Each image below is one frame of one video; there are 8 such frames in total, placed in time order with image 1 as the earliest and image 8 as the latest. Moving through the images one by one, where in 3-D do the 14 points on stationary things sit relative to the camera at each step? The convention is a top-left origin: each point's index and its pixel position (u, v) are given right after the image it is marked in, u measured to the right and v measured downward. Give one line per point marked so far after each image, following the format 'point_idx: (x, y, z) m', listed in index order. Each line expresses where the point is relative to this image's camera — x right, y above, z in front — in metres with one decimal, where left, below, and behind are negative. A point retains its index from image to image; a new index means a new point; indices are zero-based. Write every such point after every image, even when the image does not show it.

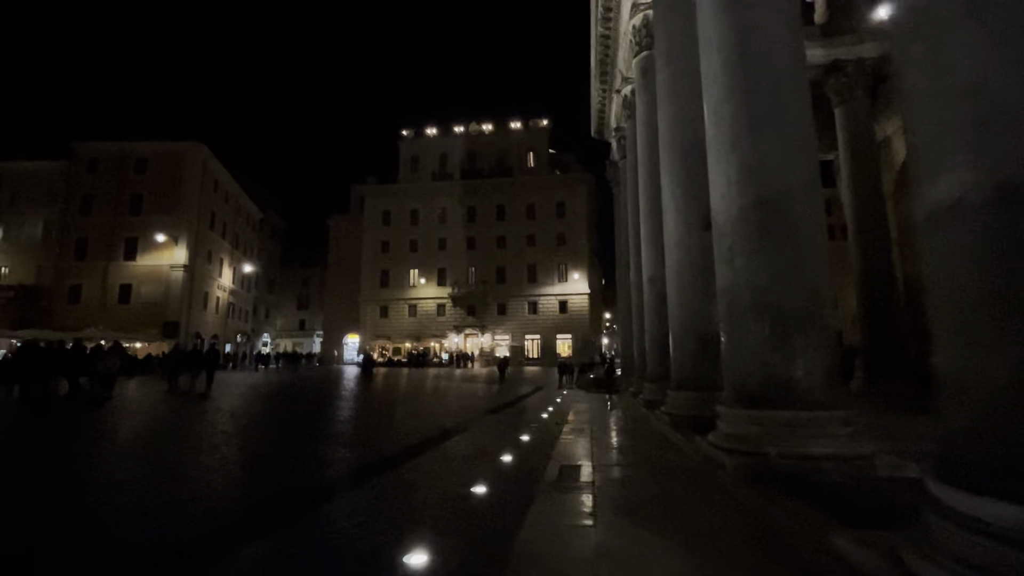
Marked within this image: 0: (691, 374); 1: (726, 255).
0: (+2.8, -1.4, +7.5) m
1: (+2.1, +0.3, +4.7) m
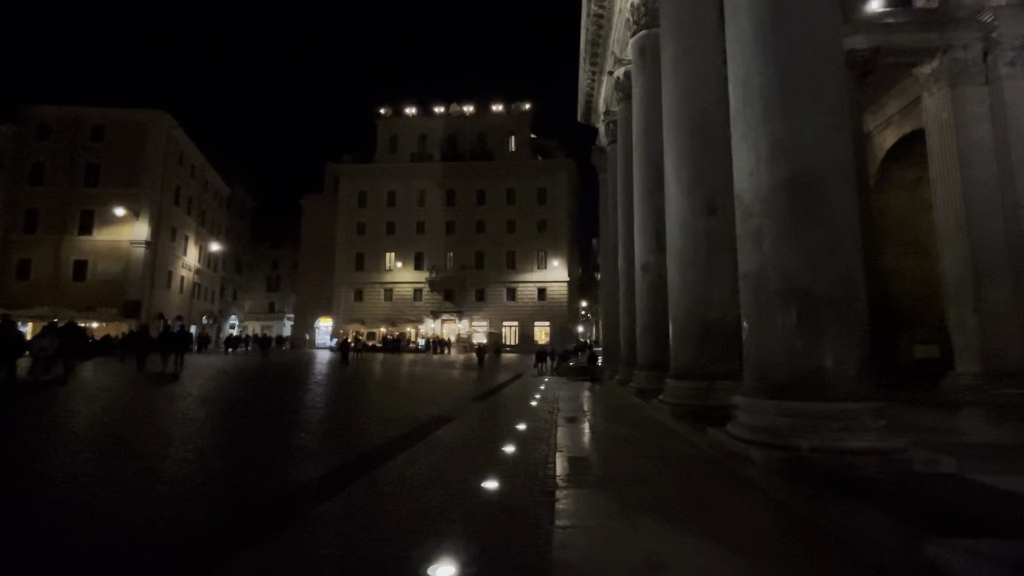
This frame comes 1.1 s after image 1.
0: (+2.8, -1.2, +7.3) m
1: (+2.2, +0.5, +4.4) m
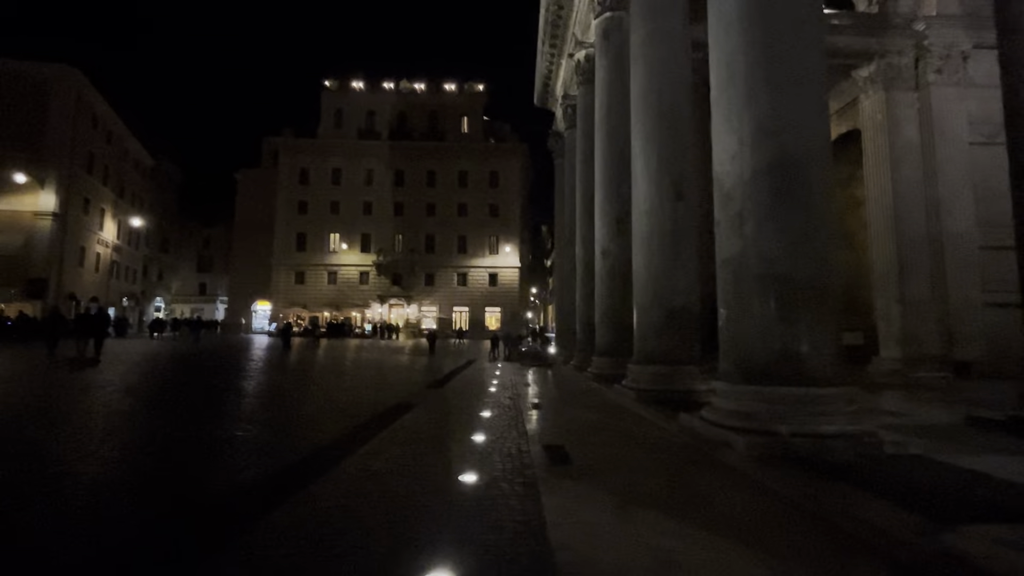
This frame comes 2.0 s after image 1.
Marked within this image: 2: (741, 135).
0: (+2.2, -0.9, +7.3) m
1: (+2.0, +0.6, +4.4) m
2: (+2.1, +1.4, +4.3) m
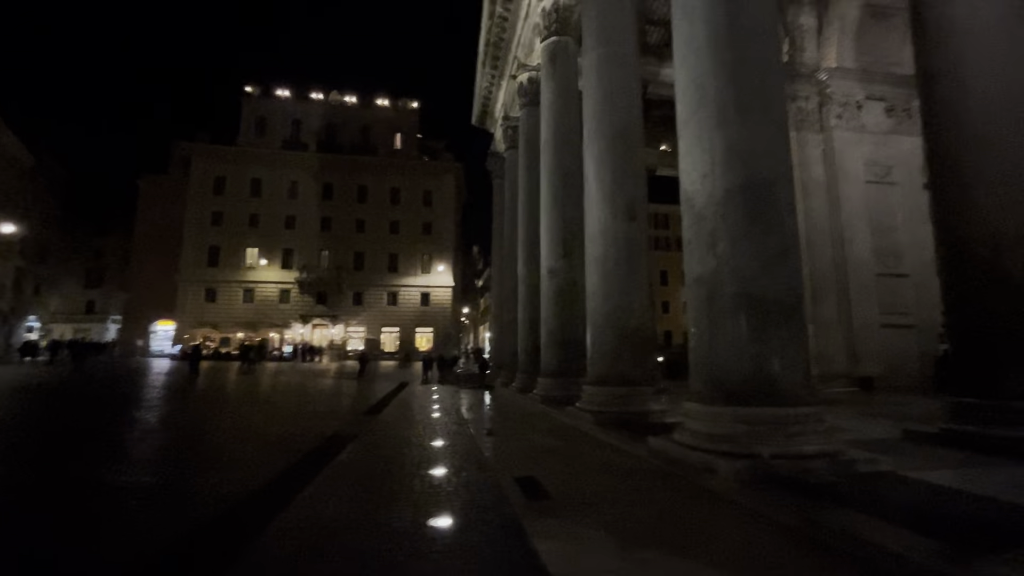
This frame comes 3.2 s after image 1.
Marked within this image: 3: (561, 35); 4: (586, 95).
0: (+1.5, -1.2, +7.2) m
1: (+1.8, +0.4, +4.4) m
2: (+1.8, +1.2, +4.4) m
3: (+1.2, +6.0, +11.3) m
4: (+1.3, +3.2, +7.9) m
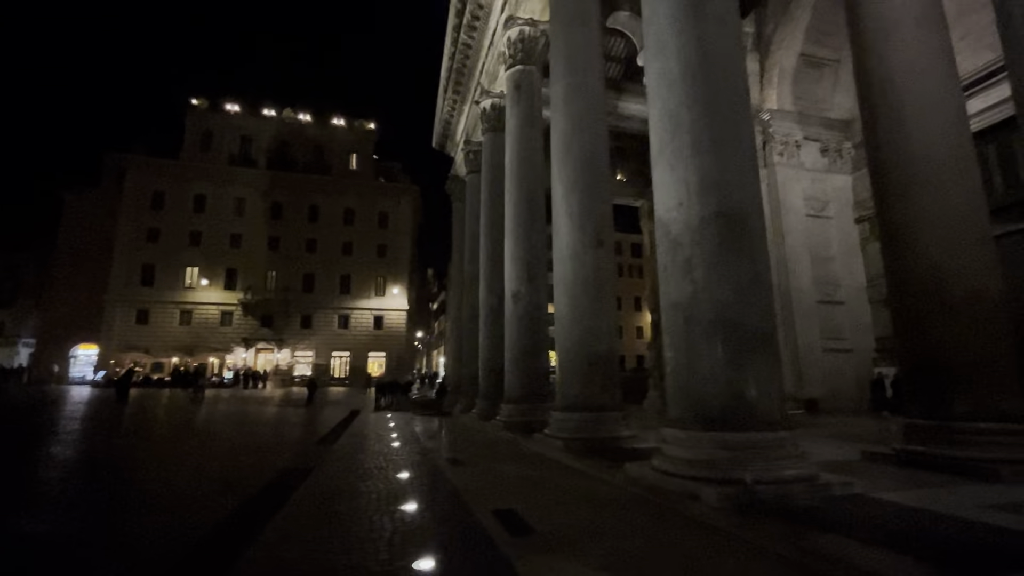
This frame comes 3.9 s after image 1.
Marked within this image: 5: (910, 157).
0: (+1.0, -1.6, +7.1) m
1: (+1.6, +0.2, +4.4) m
2: (+1.7, +1.0, +4.5) m
3: (+0.3, +5.4, +11.5) m
4: (+0.7, +2.8, +8.1) m
5: (+4.6, +1.5, +5.4) m
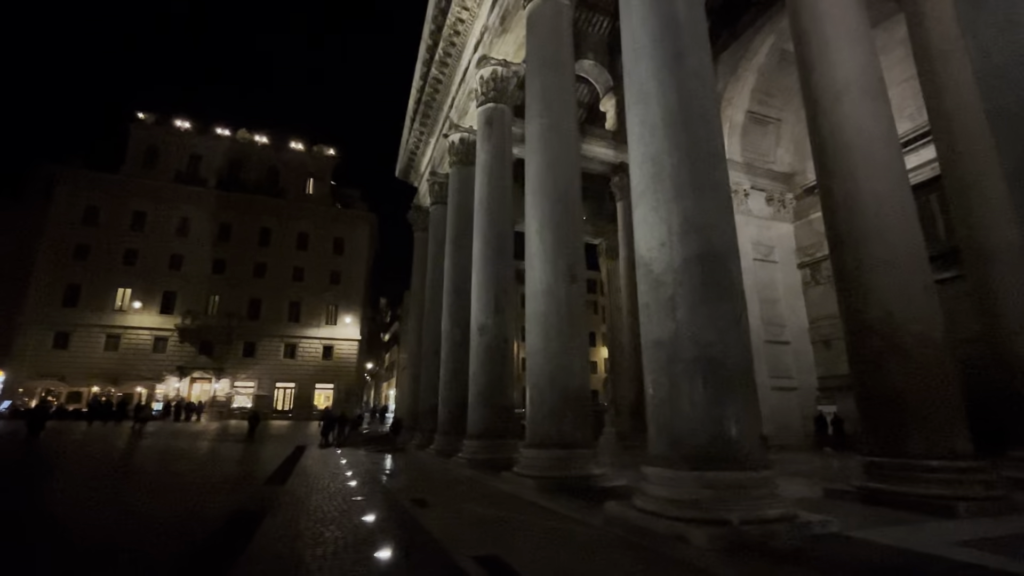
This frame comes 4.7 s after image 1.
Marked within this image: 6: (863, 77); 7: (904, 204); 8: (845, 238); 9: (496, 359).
0: (+0.6, -2.1, +7.0) m
1: (+1.4, -0.2, +4.5) m
2: (+1.5, +0.6, +4.6) m
3: (-0.4, +4.6, +11.8) m
4: (+0.3, +2.2, +8.3) m
5: (+4.4, +1.0, +5.9) m
6: (+4.6, +2.8, +6.3) m
7: (+4.8, +1.0, +5.8) m
8: (+4.2, +0.6, +6.0) m
9: (-0.3, -1.5, +10.3) m
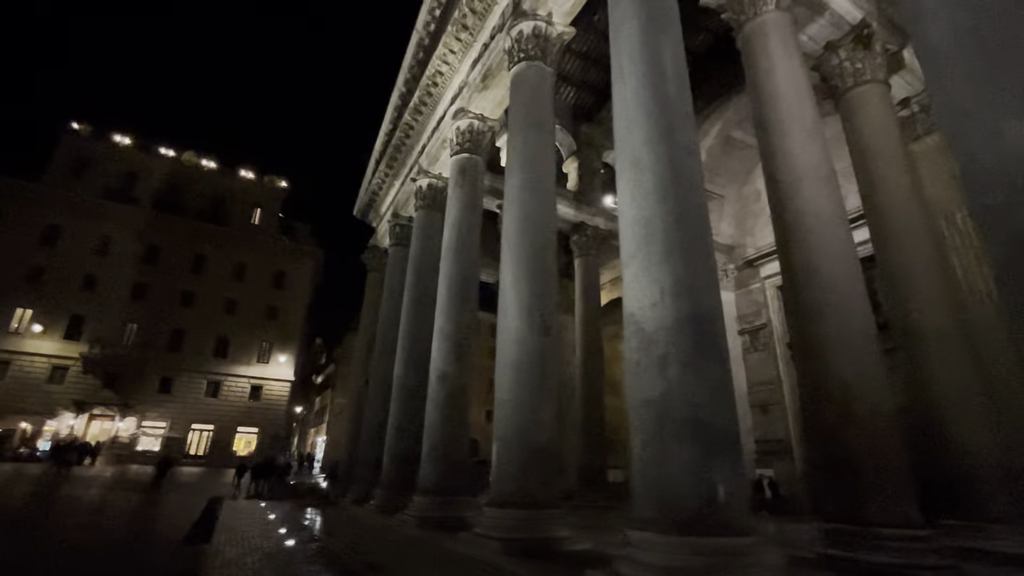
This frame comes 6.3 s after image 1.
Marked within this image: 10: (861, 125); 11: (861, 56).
0: (+0.1, -2.9, +6.8) m
1: (+1.4, -0.8, +4.6) m
2: (+1.5, 0.0, +4.8) m
3: (-1.0, +3.4, +12.1) m
4: (-0.1, +1.4, +8.4) m
5: (+4.2, 0.0, +6.4) m
6: (+4.5, +1.8, +7.0) m
7: (+4.6, +0.1, +6.3) m
8: (+4.0, -0.3, +6.4) m
9: (-1.2, -2.5, +9.9) m
10: (+6.4, +3.0, +8.7) m
11: (+6.6, +4.4, +9.0) m
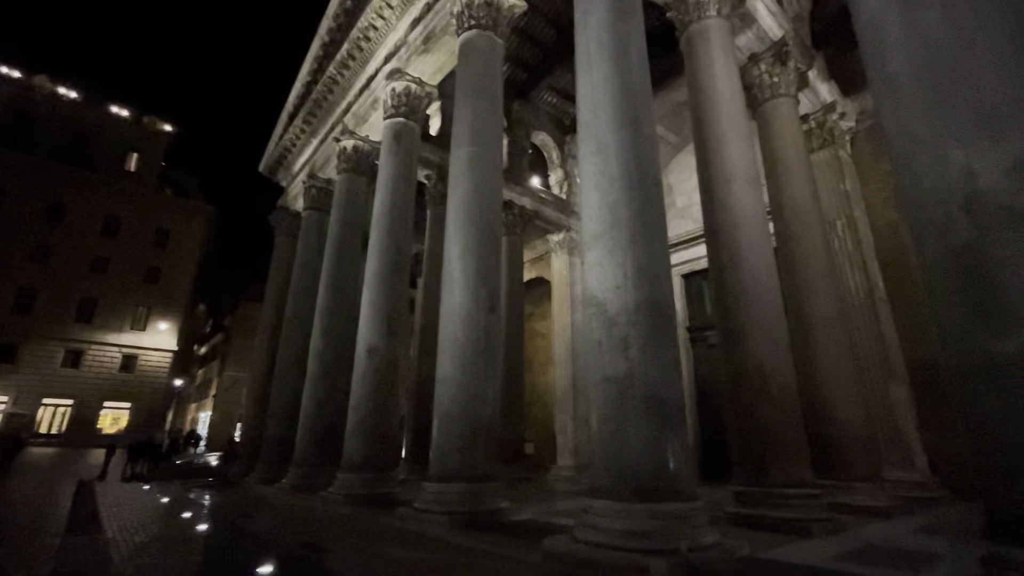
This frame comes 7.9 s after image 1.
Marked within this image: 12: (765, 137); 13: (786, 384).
0: (-0.8, -2.5, +6.8) m
1: (+1.0, -0.6, +4.8) m
2: (+1.2, +0.2, +5.0) m
3: (-2.5, +4.1, +11.5) m
4: (-1.0, +1.8, +8.2) m
5: (+3.5, +0.2, +7.1) m
6: (+3.8, +1.9, +7.7) m
7: (+3.9, +0.2, +7.1) m
8: (+3.3, -0.2, +7.1) m
9: (-2.6, -1.9, +9.6) m
10: (+5.4, +3.2, +9.7) m
11: (+5.6, +4.6, +9.9) m
12: (+5.3, +3.2, +9.9) m
13: (+3.9, -1.3, +6.7) m
